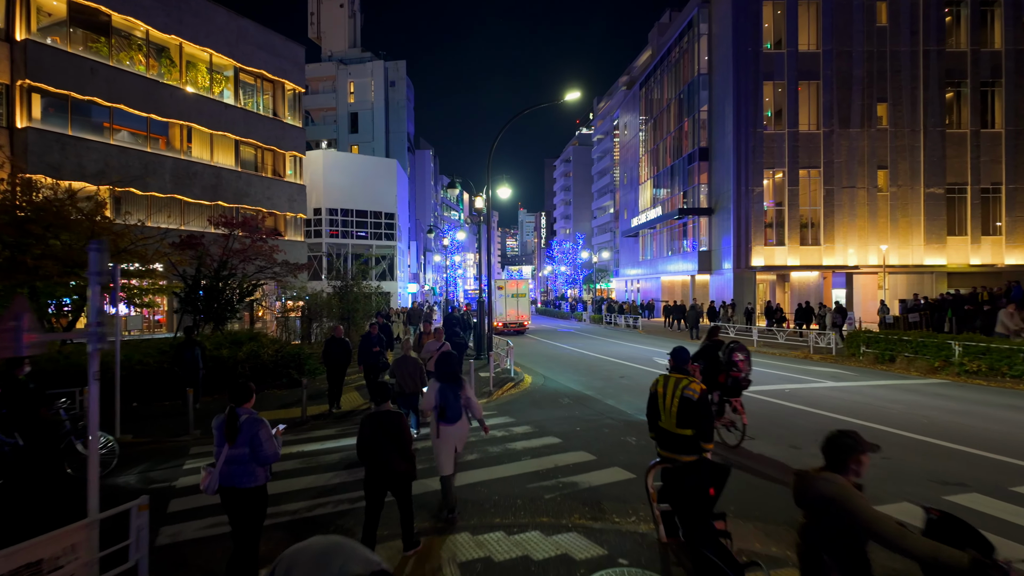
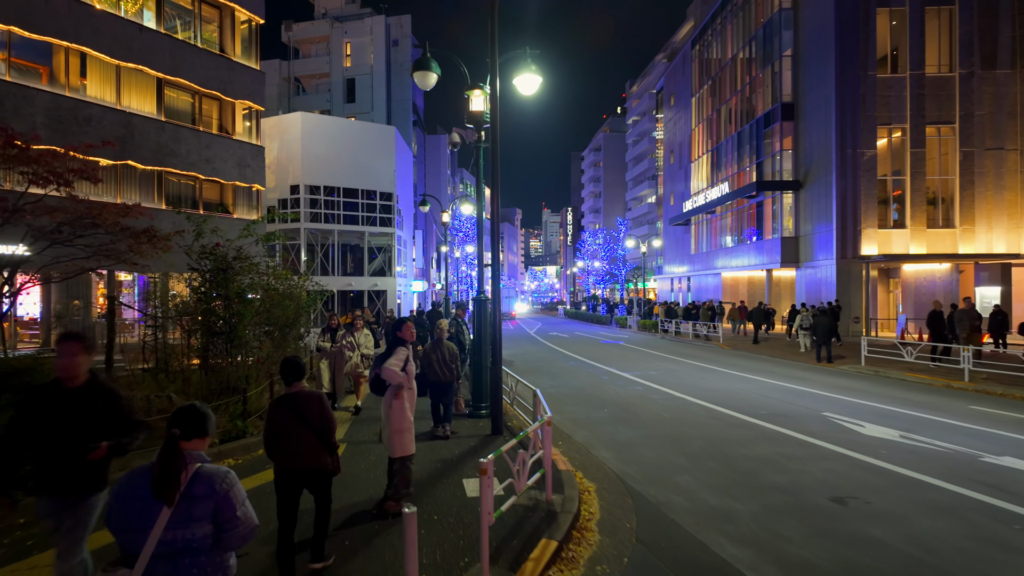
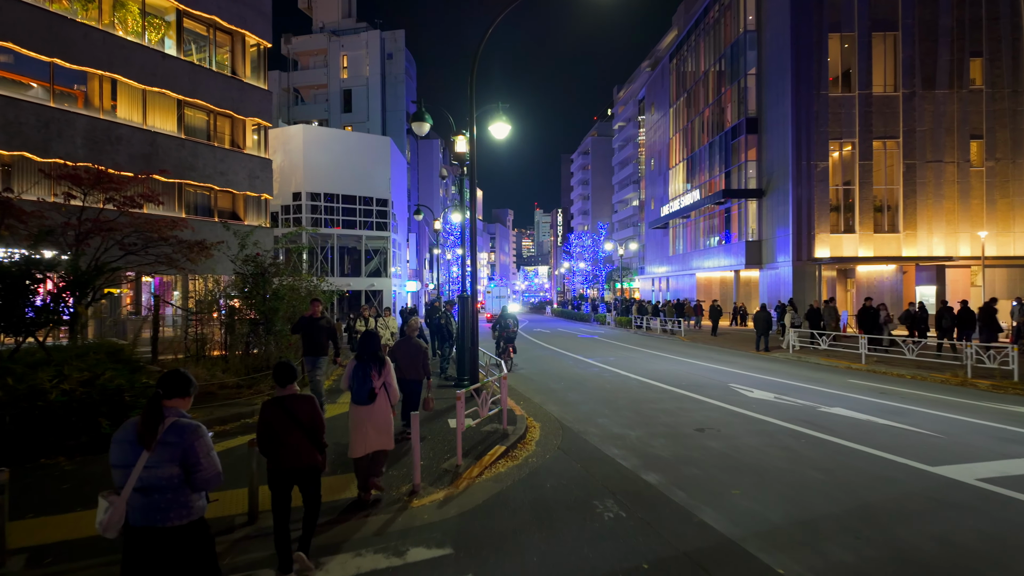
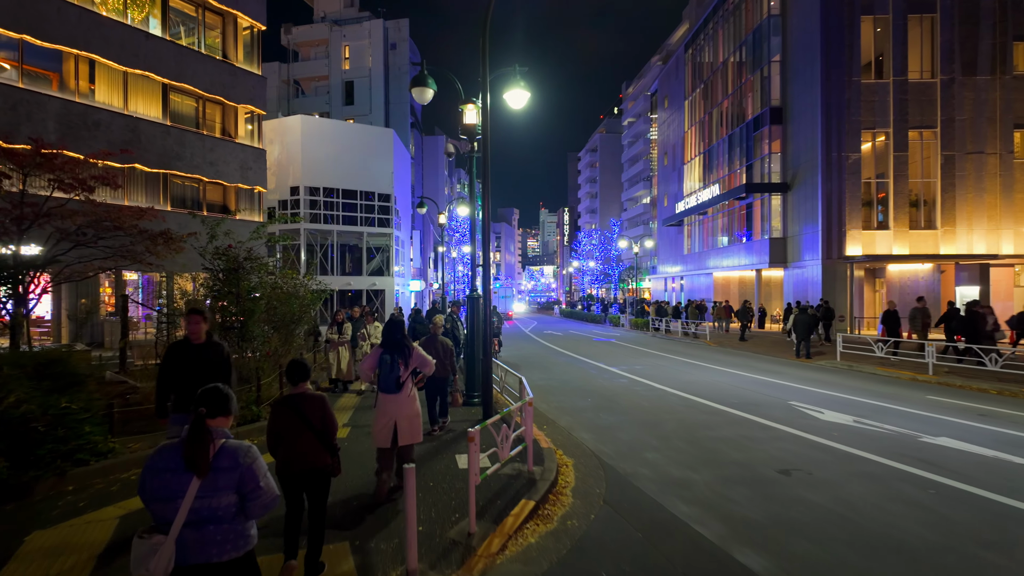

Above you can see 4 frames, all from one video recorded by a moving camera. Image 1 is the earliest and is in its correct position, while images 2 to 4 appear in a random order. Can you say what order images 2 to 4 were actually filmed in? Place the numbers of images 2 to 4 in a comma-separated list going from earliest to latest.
3, 4, 2
